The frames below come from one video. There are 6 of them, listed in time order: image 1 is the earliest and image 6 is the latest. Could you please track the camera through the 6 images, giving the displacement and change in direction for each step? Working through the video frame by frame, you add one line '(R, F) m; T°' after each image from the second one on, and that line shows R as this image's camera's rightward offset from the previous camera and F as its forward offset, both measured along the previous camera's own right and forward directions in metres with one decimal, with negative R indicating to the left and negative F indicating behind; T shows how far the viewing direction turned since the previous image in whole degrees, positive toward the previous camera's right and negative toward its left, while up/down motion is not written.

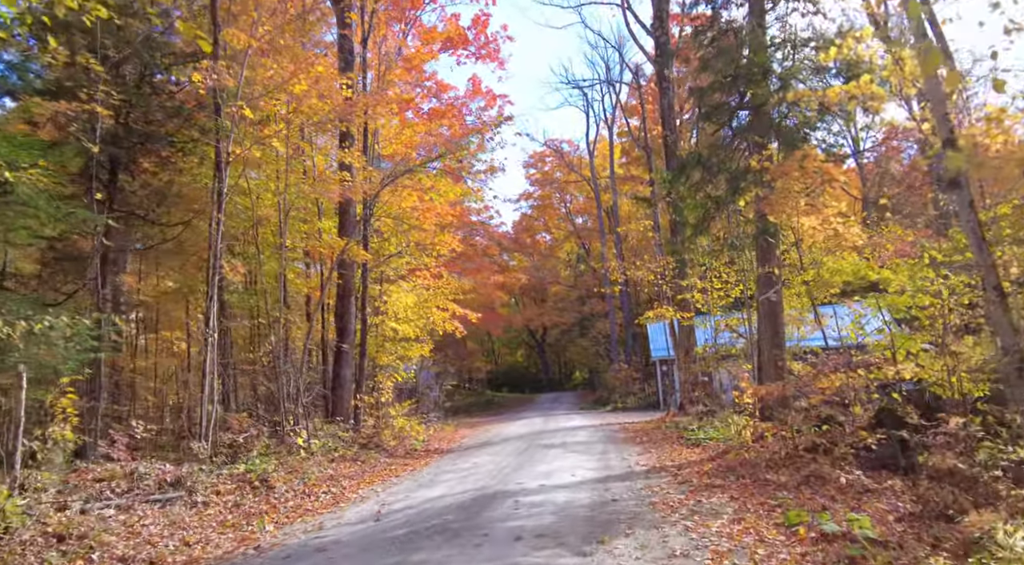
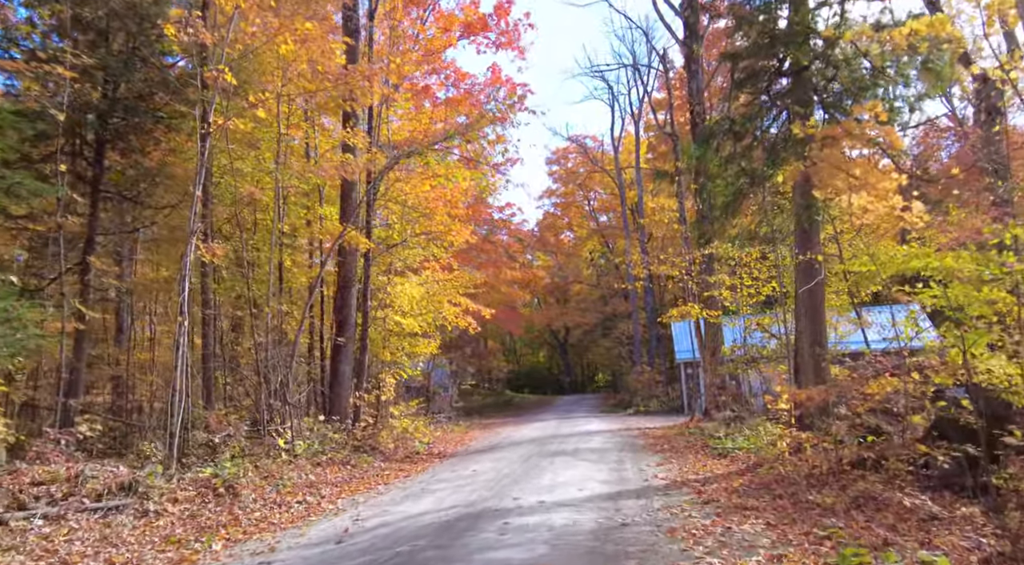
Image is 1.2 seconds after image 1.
(+0.3, +1.3) m; -2°
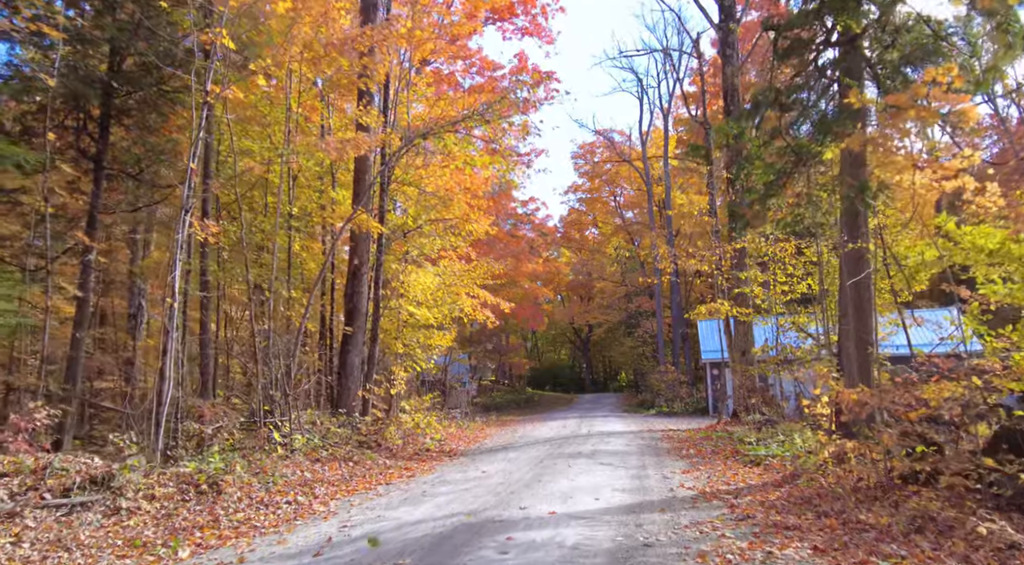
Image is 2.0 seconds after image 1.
(+0.1, +0.9) m; -2°
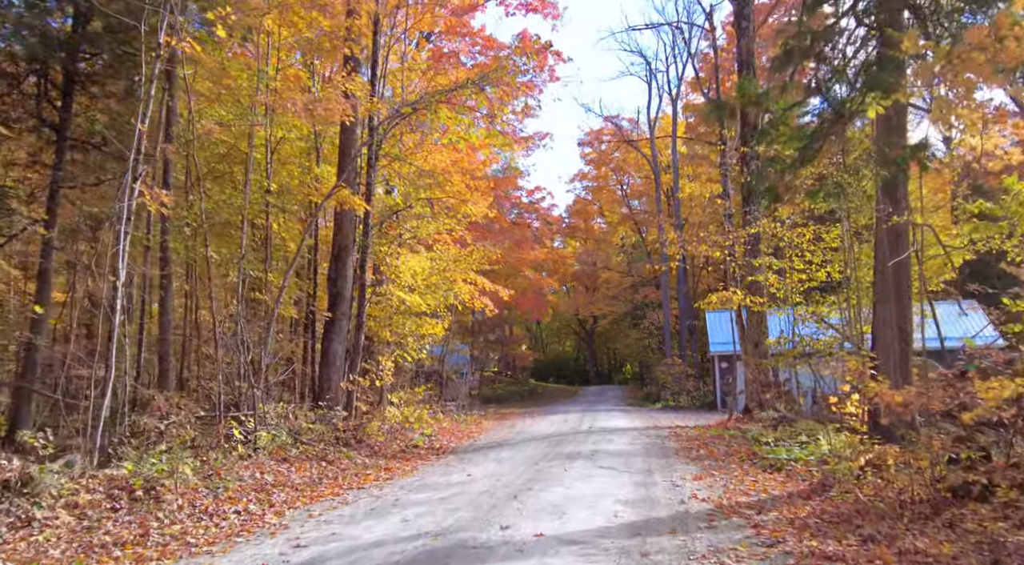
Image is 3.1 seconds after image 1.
(+0.2, +1.2) m; 0°
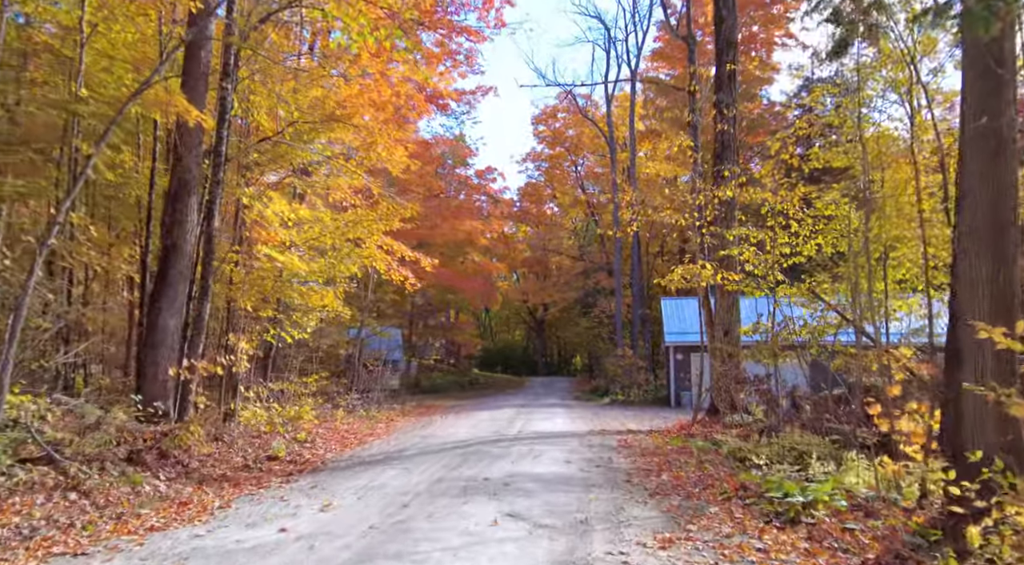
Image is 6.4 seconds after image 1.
(+0.7, +3.7) m; +3°
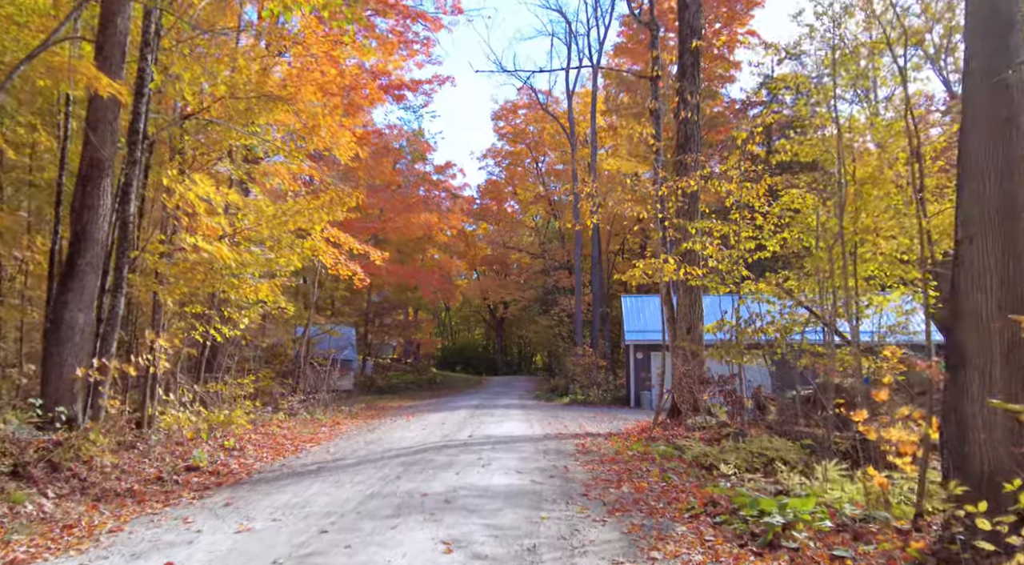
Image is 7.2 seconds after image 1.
(+0.1, +0.8) m; +3°
